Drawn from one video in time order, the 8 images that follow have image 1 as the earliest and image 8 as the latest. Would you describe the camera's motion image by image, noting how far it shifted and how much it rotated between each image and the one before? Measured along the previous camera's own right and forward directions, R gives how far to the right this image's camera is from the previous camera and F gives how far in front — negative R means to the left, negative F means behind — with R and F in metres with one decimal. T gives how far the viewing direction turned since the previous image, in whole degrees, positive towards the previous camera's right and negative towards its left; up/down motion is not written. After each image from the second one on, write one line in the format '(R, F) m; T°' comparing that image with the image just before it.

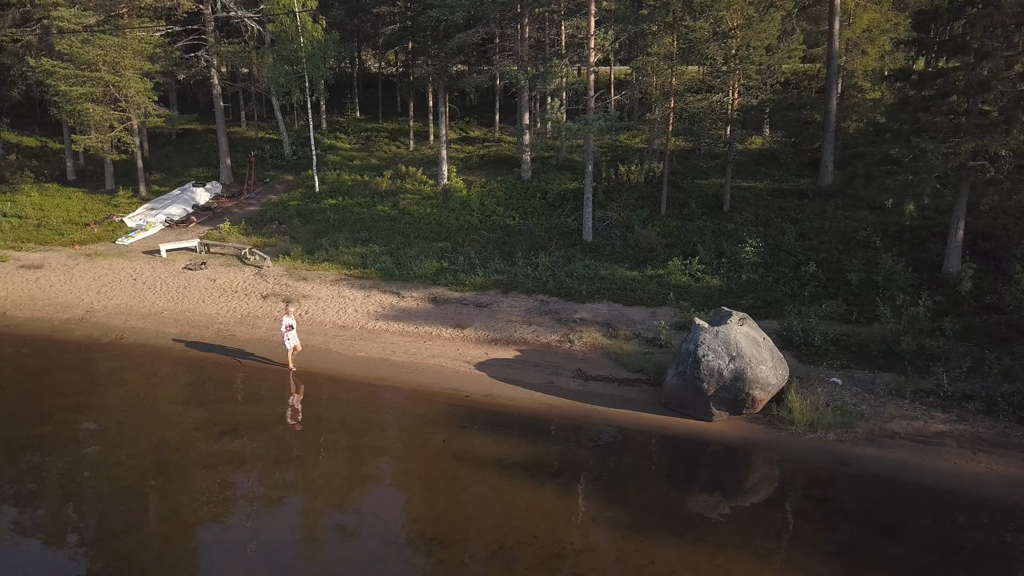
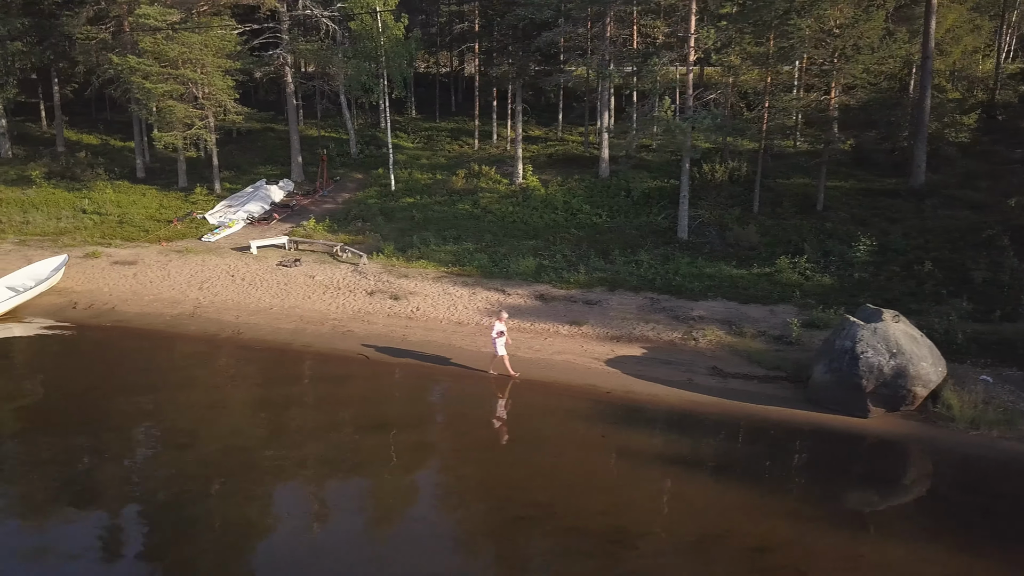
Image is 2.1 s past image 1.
(-2.2, 0.0) m; 0°
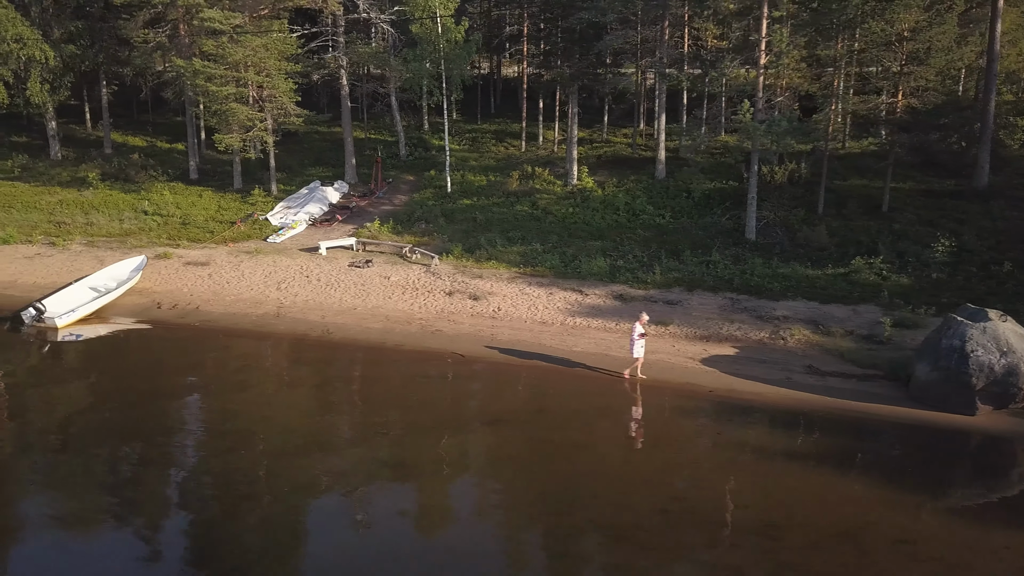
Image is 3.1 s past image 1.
(-1.7, -0.2) m; 0°
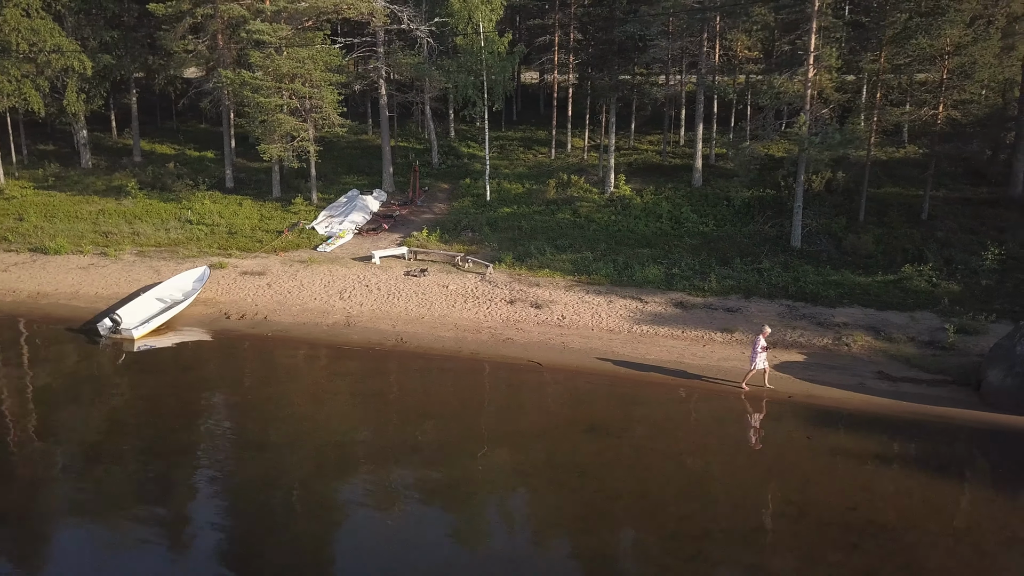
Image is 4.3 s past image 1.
(-1.7, -0.4) m; +1°
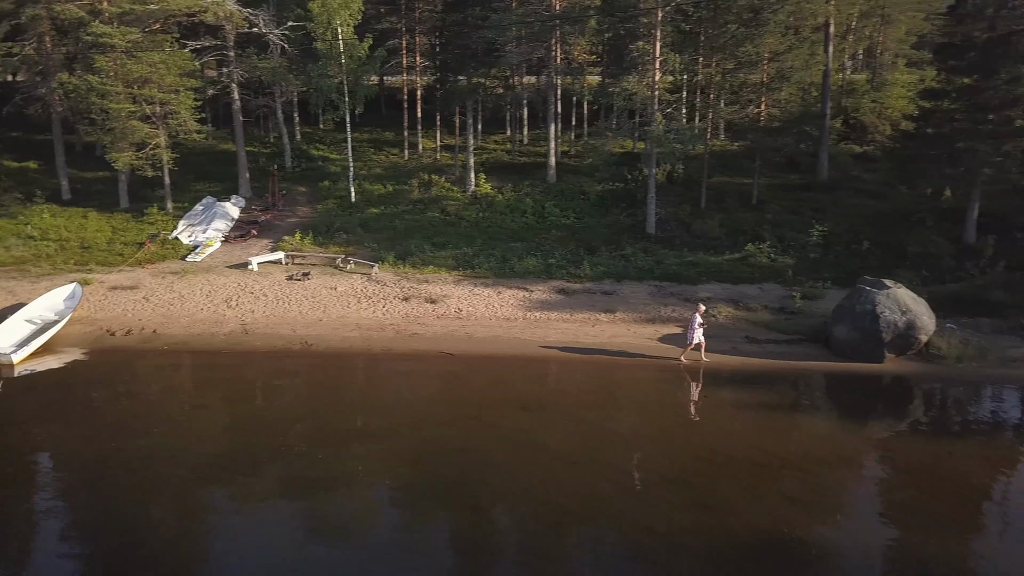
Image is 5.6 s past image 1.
(-1.9, -0.8) m; +13°
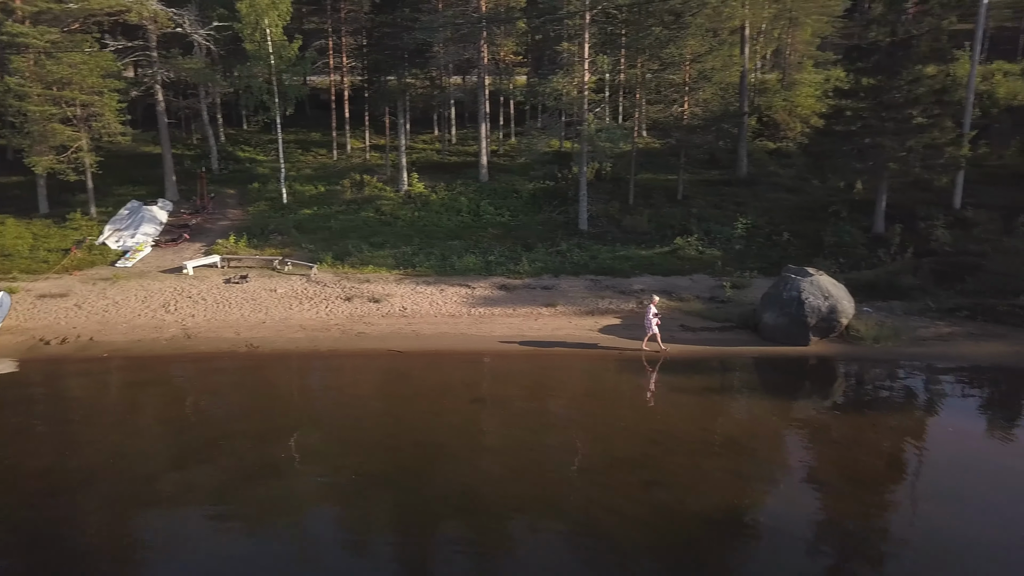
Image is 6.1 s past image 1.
(-0.6, -0.4) m; +6°
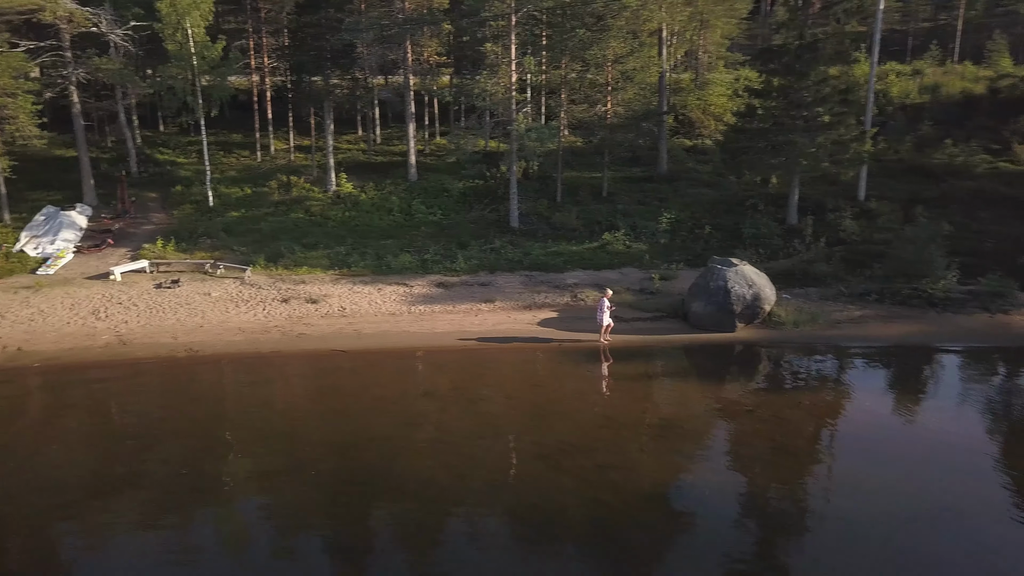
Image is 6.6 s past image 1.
(-0.5, -0.4) m; +6°
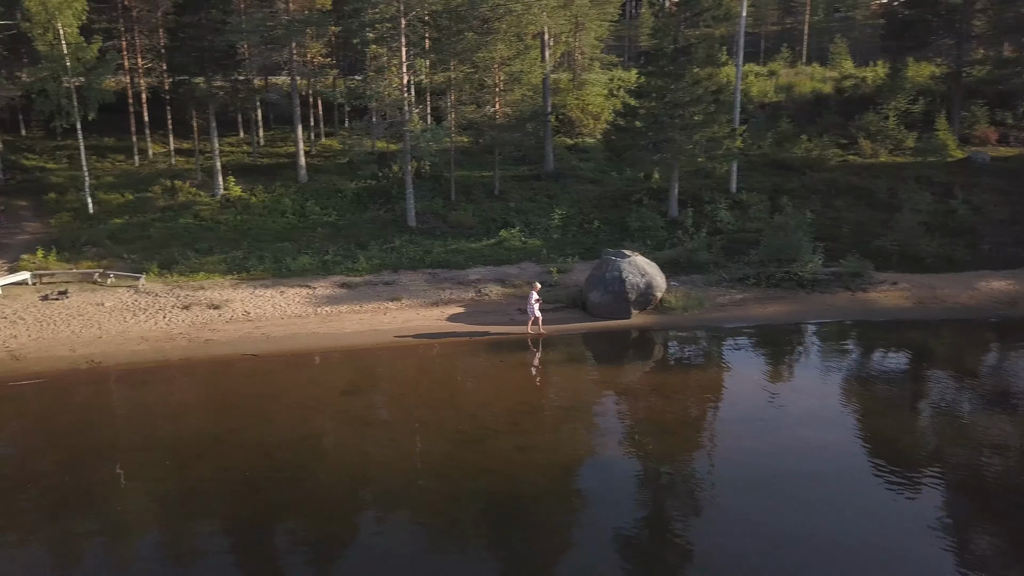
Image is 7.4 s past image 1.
(-0.7, -0.6) m; +9°
